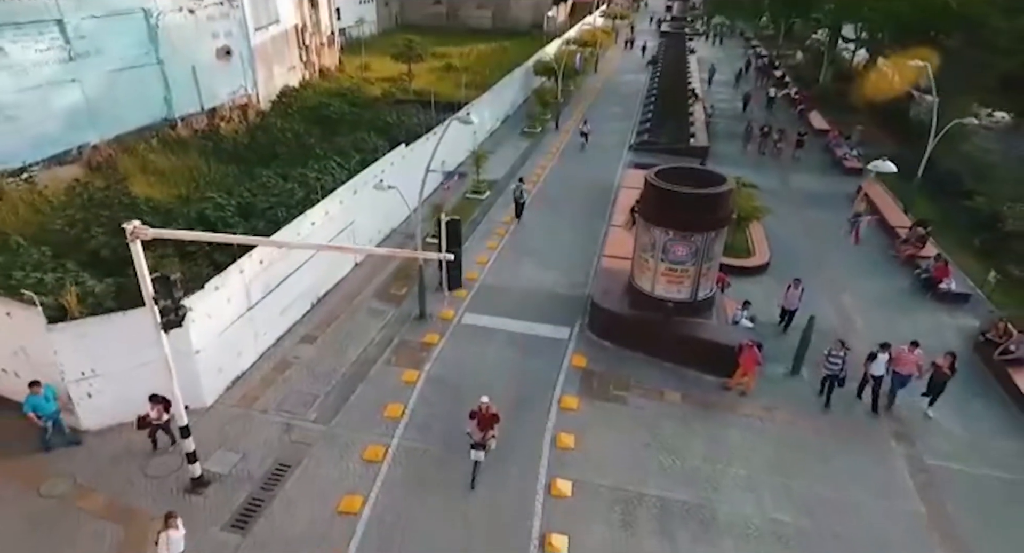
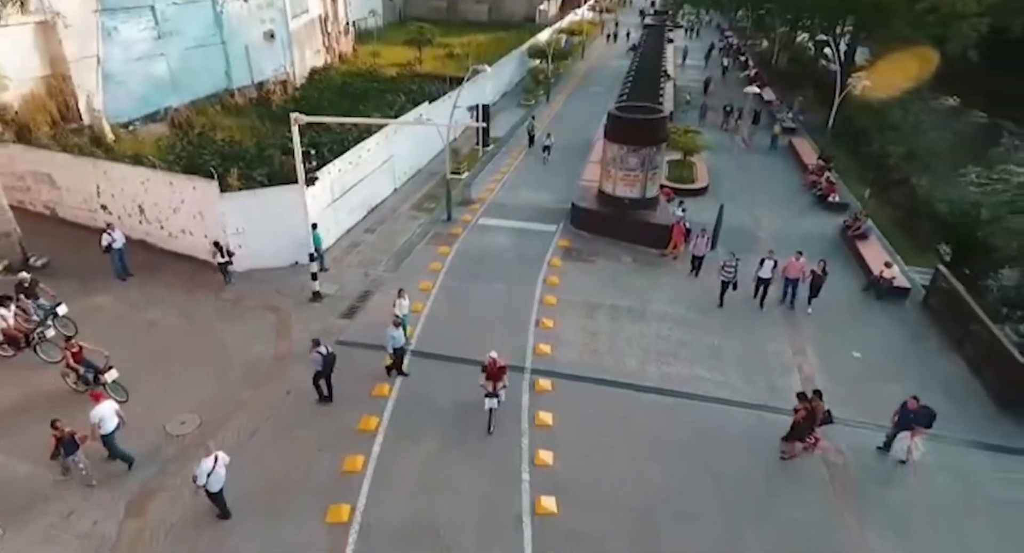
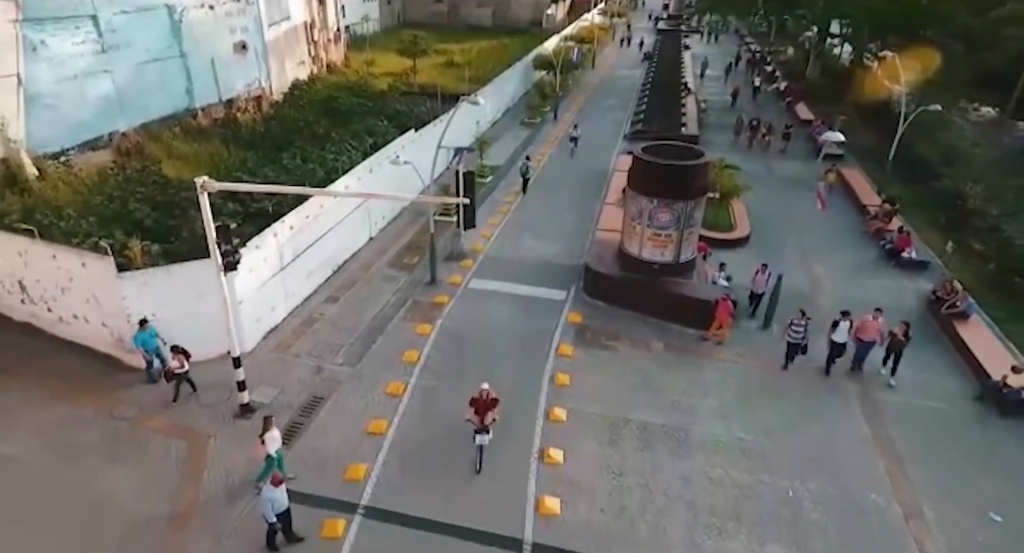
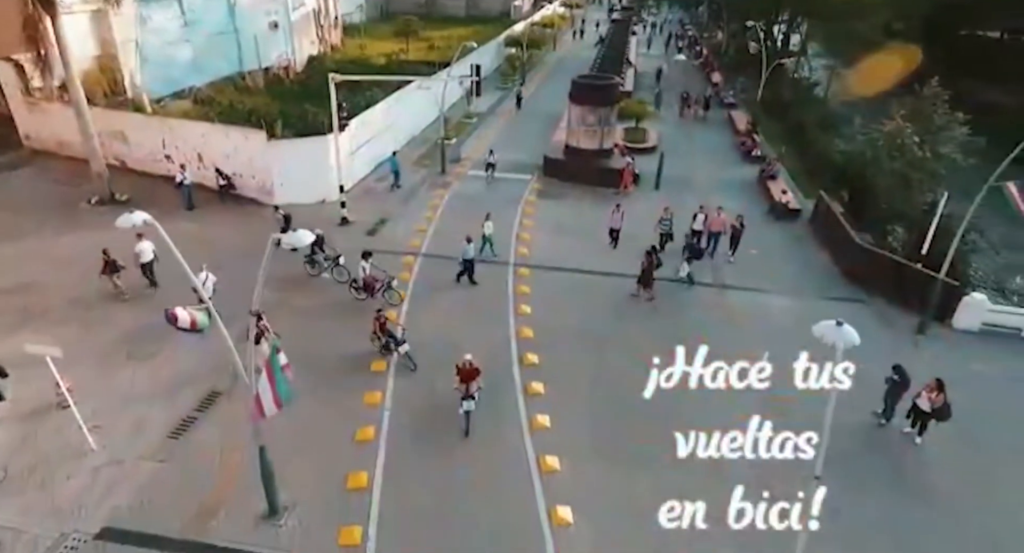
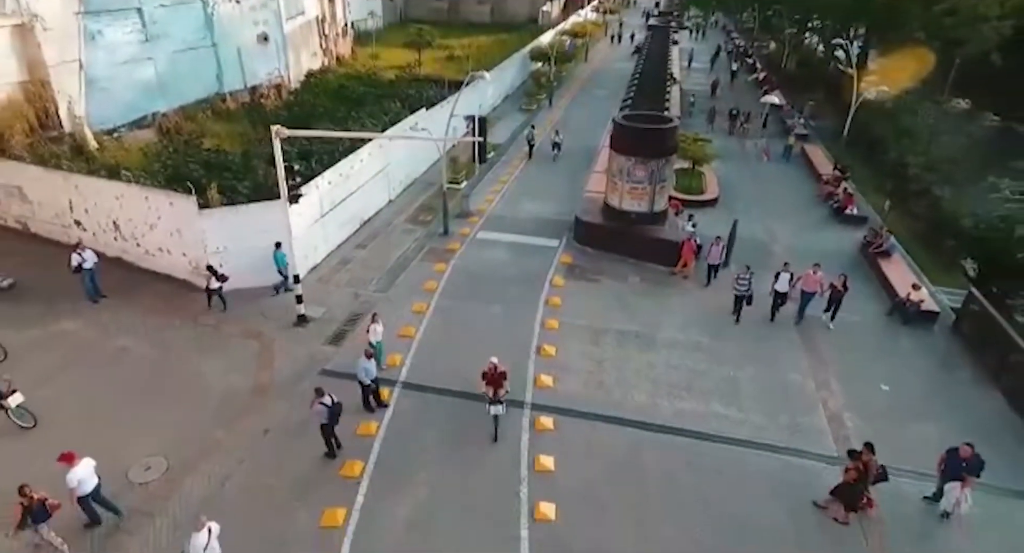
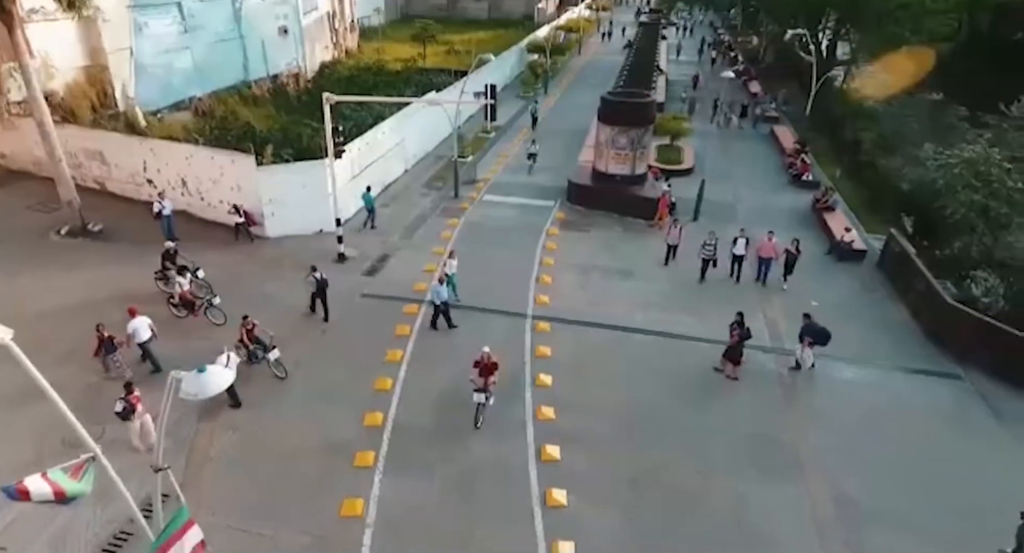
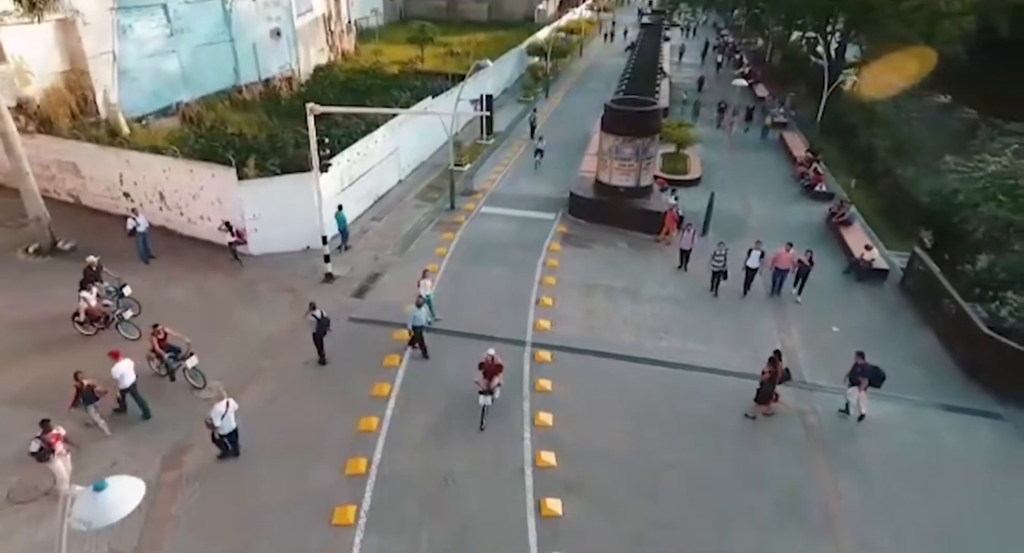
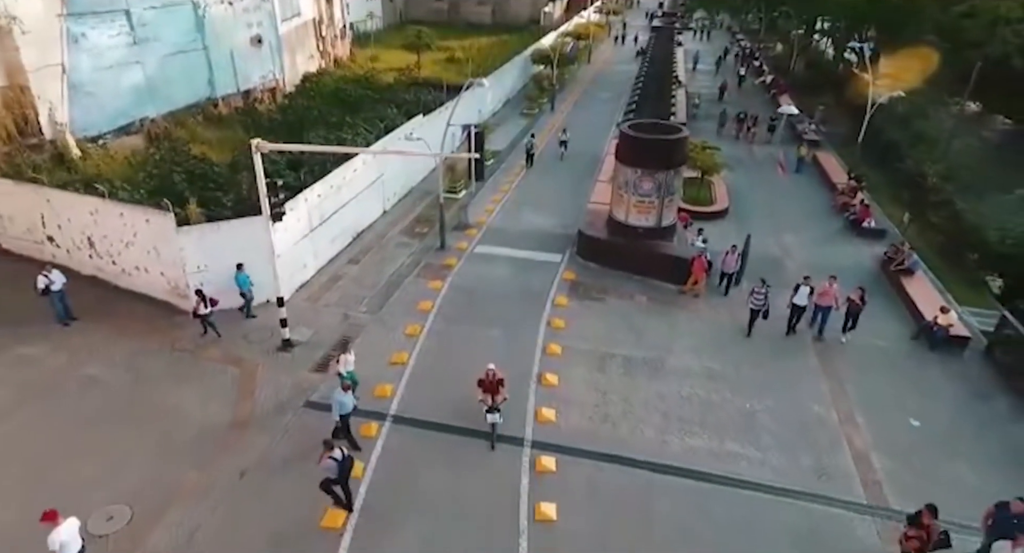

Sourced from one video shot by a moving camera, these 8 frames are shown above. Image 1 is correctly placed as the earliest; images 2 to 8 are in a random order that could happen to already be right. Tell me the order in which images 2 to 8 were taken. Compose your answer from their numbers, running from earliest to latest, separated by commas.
3, 8, 5, 2, 7, 6, 4
